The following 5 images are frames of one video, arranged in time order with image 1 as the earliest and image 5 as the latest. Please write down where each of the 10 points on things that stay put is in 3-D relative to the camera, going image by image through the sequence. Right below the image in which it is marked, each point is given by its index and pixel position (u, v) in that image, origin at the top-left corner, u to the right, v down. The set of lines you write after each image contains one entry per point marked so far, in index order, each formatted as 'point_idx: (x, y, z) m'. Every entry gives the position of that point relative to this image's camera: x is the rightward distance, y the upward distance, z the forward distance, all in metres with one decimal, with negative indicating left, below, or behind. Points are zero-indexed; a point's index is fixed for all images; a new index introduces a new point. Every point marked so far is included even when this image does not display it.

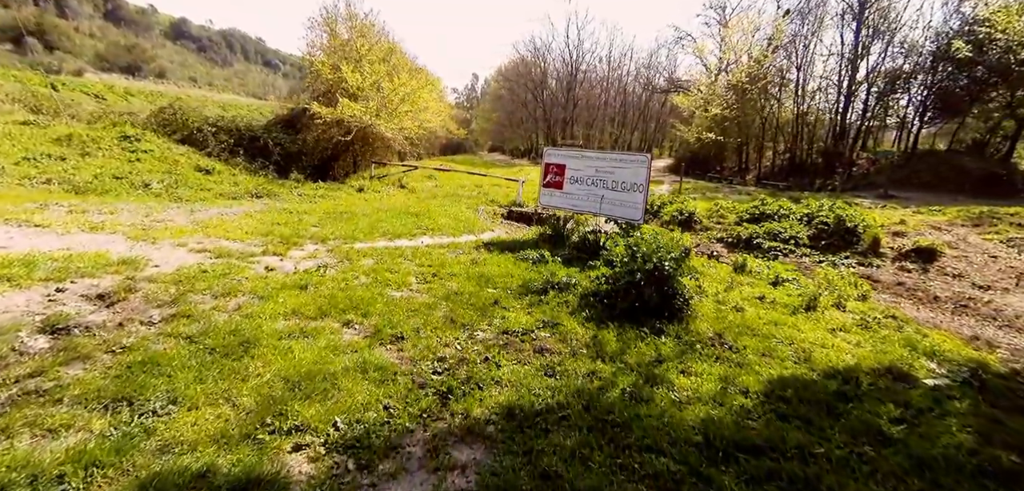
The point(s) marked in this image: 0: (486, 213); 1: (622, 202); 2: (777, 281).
0: (-1.1, +1.3, +18.8) m
1: (+2.7, +1.1, +12.0) m
2: (+5.8, -0.8, +10.7) m
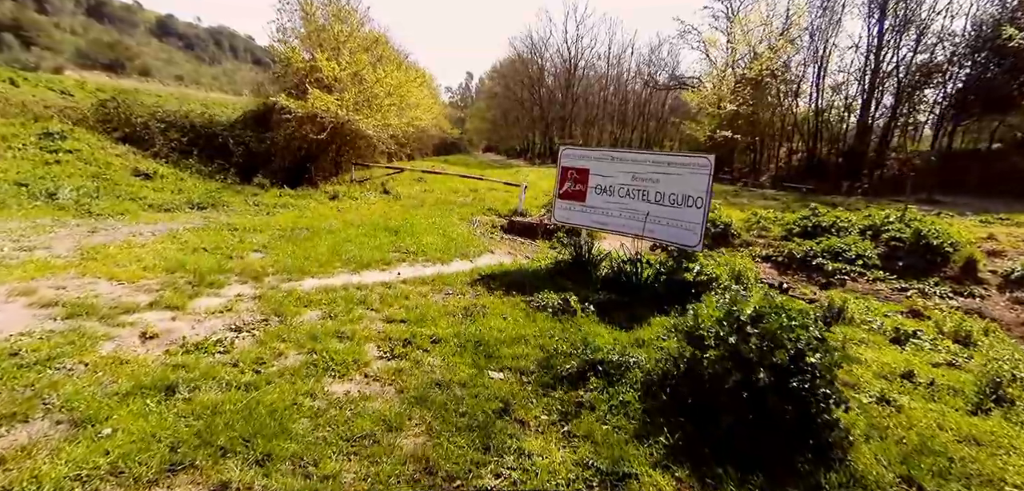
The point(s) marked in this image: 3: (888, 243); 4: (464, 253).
0: (-1.0, +0.7, +15.6) m
1: (+2.9, +0.4, +8.8) m
2: (+6.0, -1.4, +7.5) m
3: (+10.8, +0.1, +14.0) m
4: (-1.1, -0.2, +11.7) m
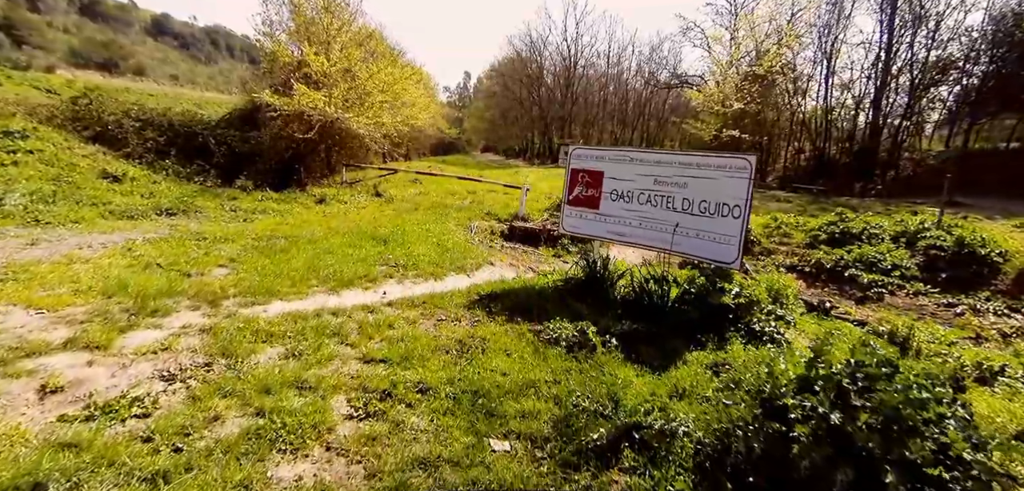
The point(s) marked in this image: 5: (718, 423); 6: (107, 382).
0: (-0.9, +0.4, +14.3) m
1: (+2.9, +0.2, +7.5) m
2: (+6.1, -1.6, +6.2) m
3: (+10.9, -0.2, +12.7) m
4: (-1.1, -0.4, +10.4) m
5: (+1.7, -1.5, +4.1) m
6: (-3.9, -1.3, +4.6) m
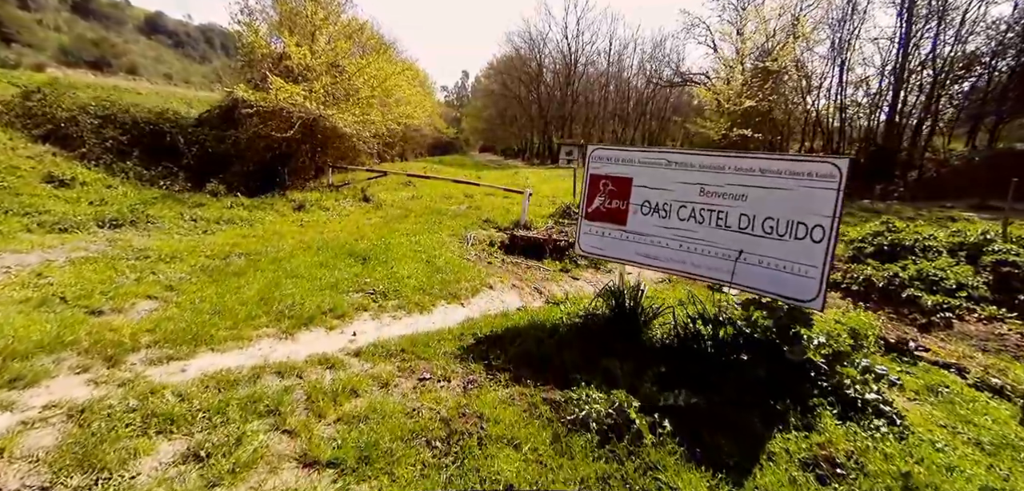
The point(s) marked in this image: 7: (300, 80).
0: (-0.9, +0.1, +12.5) m
1: (+3.0, -0.2, +5.7) m
2: (+6.2, -2.0, +4.5) m
3: (+10.9, -0.5, +10.9) m
4: (-1.0, -0.8, +8.5) m
5: (+1.8, -1.9, +2.3) m
6: (-3.8, -1.7, +2.8) m
7: (-8.6, +6.7, +19.7) m
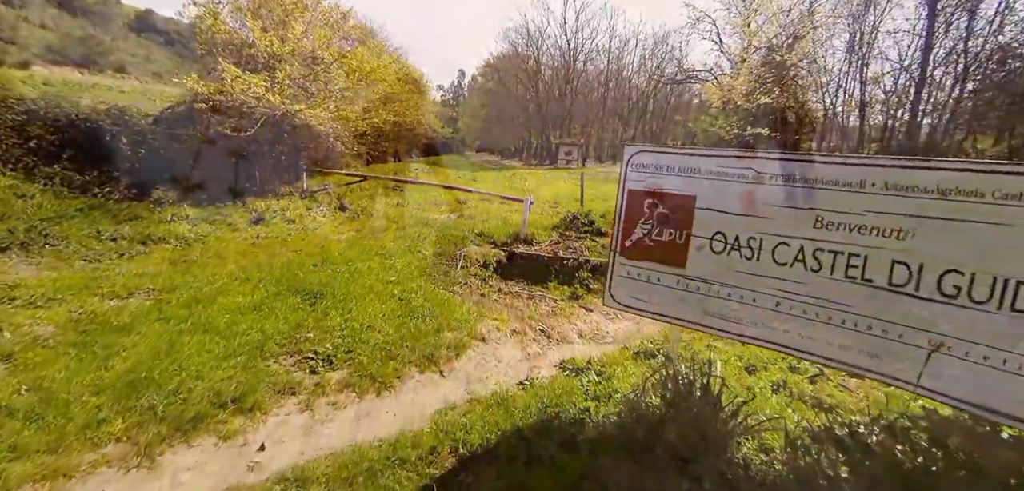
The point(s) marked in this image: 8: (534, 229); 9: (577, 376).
0: (-0.9, -0.4, +10.1) m
1: (+3.0, -0.7, +3.3) m
2: (+6.2, -2.5, +2.1) m
3: (+10.9, -1.0, +8.6) m
4: (-1.0, -1.3, +6.1) m
5: (+1.8, -2.4, -0.1) m
6: (-3.7, -2.2, +0.3) m
7: (-8.7, +6.2, +17.2) m
8: (+0.5, +0.4, +11.8) m
9: (+0.8, -1.4, +5.6) m
